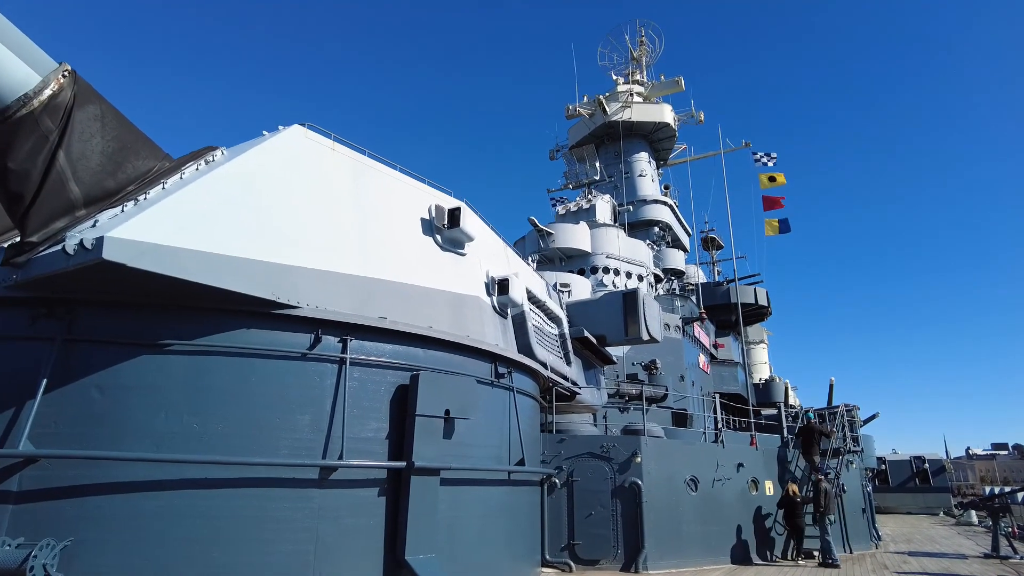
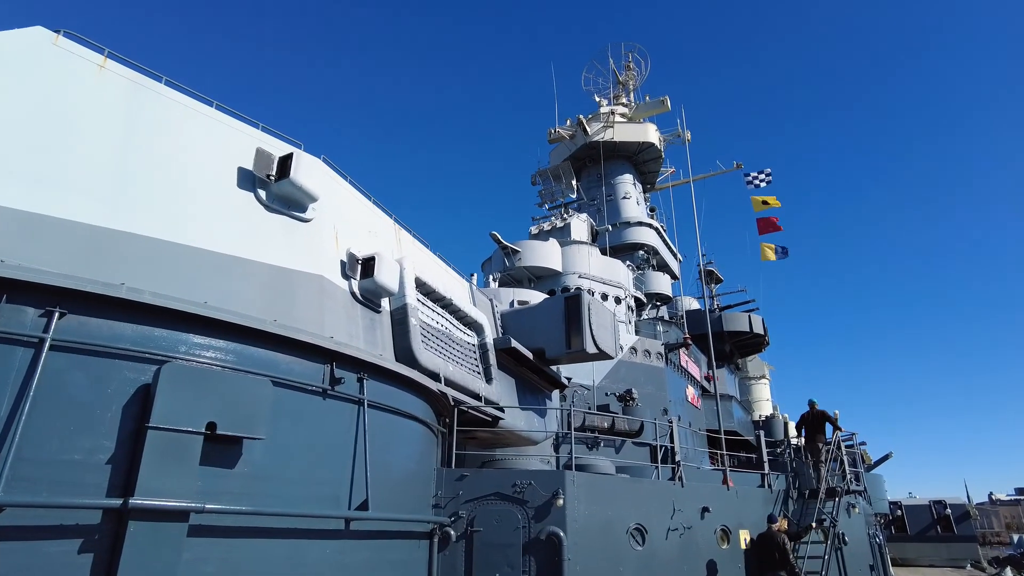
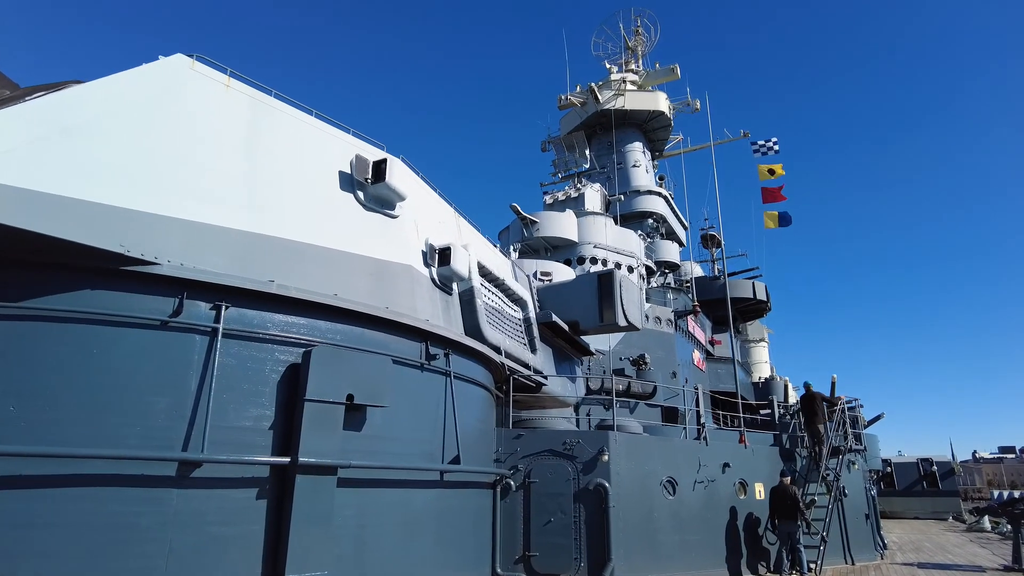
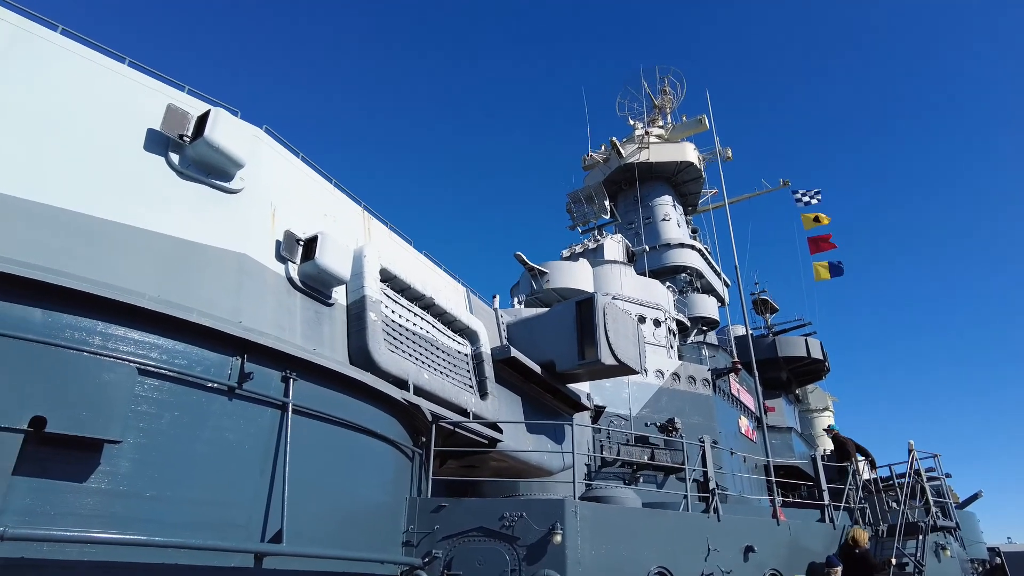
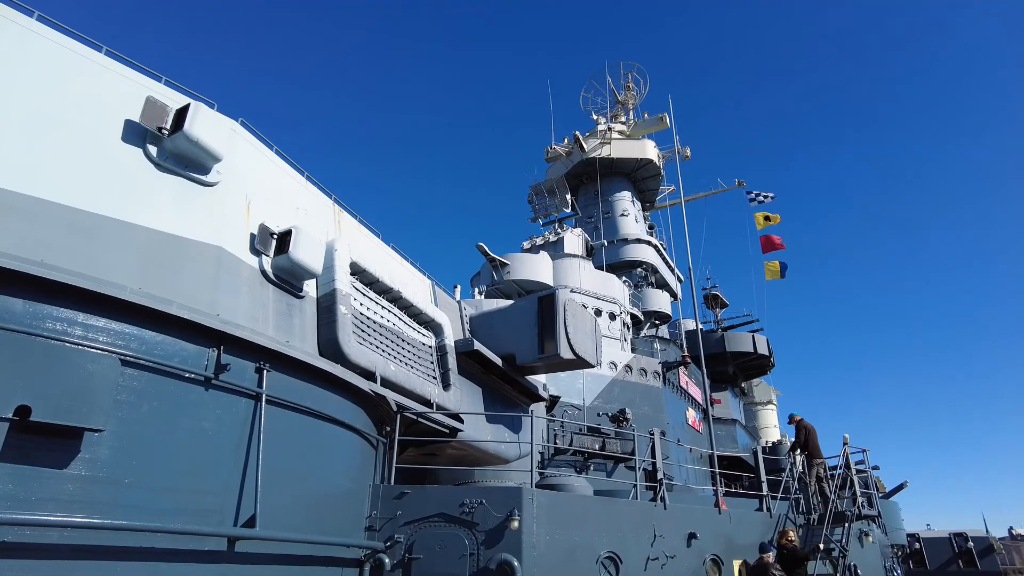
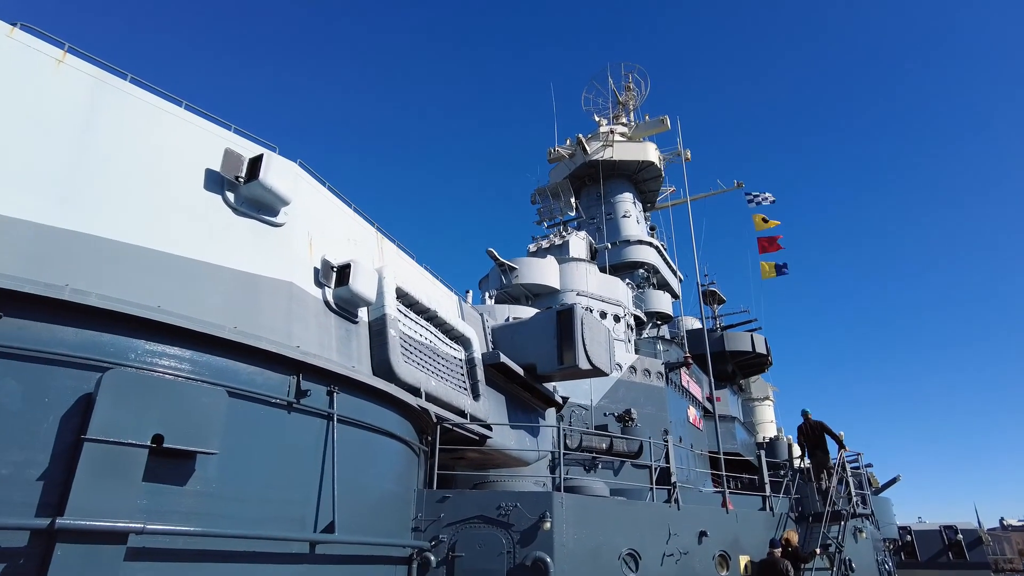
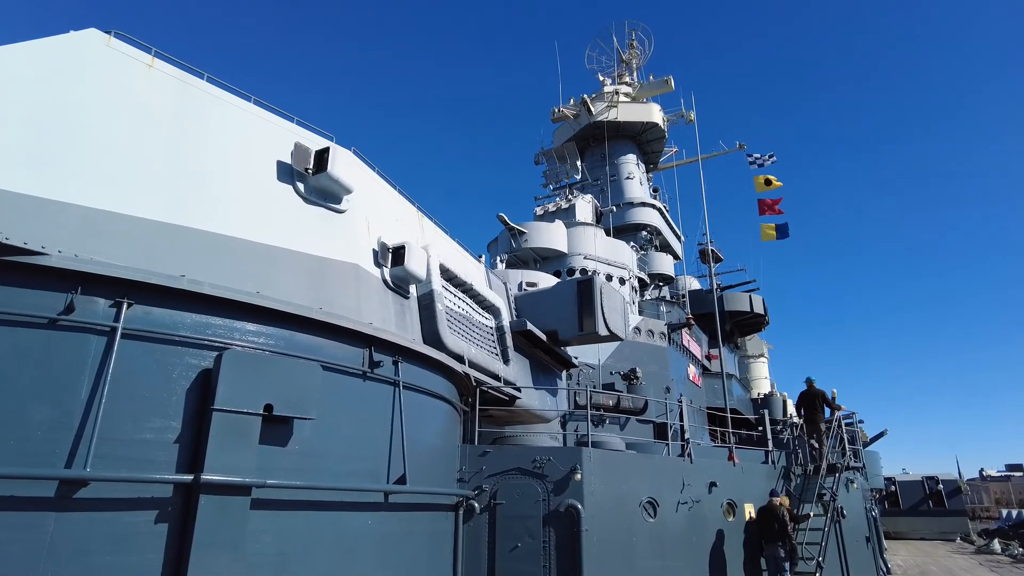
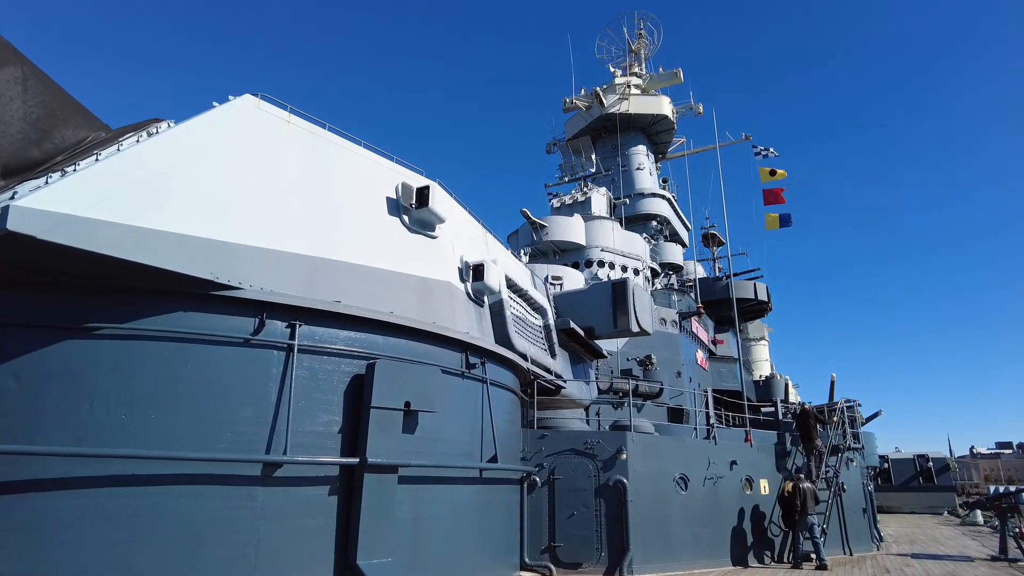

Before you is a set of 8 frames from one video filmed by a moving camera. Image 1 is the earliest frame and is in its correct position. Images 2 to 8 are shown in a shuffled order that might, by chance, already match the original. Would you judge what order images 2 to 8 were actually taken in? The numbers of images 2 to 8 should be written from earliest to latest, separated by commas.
8, 3, 7, 2, 6, 5, 4
